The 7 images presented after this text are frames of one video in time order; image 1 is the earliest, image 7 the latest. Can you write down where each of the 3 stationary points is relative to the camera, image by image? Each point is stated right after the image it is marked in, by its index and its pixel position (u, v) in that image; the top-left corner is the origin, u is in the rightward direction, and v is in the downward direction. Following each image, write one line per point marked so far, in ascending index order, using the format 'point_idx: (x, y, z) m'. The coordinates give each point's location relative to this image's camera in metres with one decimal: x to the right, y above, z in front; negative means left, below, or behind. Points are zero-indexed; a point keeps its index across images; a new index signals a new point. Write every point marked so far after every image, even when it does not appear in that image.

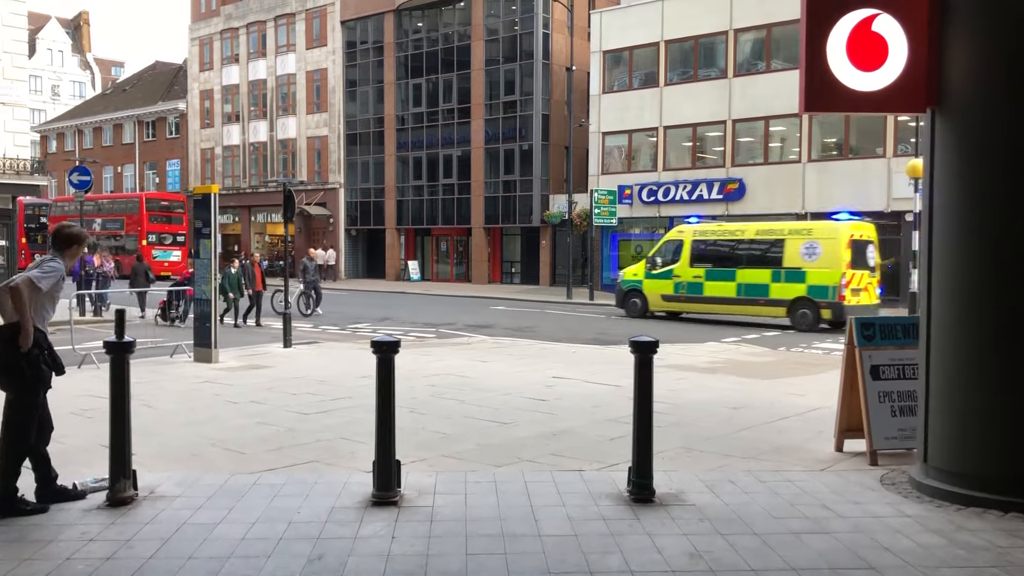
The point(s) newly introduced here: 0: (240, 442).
0: (-2.3, -1.3, +7.7) m
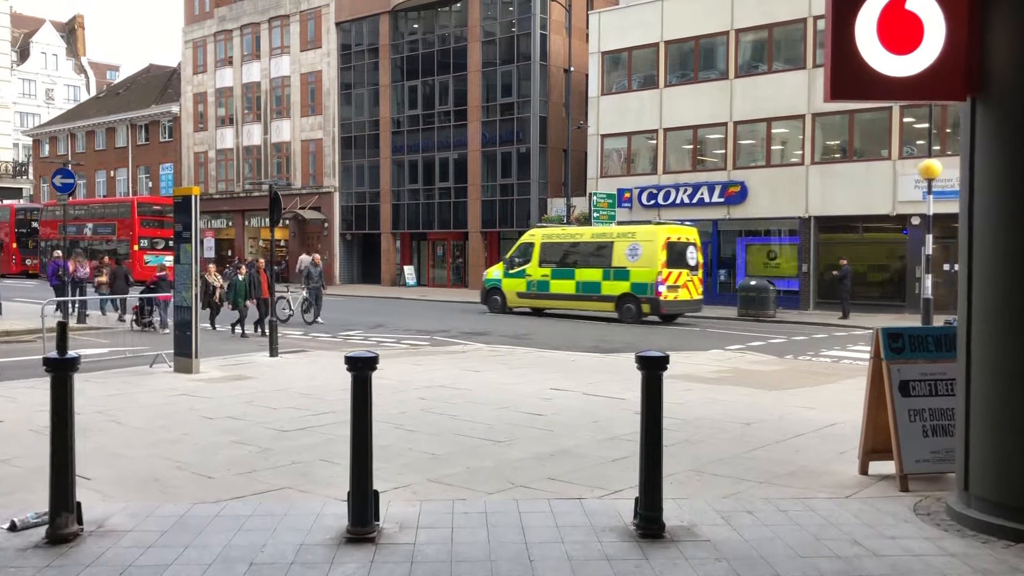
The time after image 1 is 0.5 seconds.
0: (-2.3, -1.3, +7.1) m
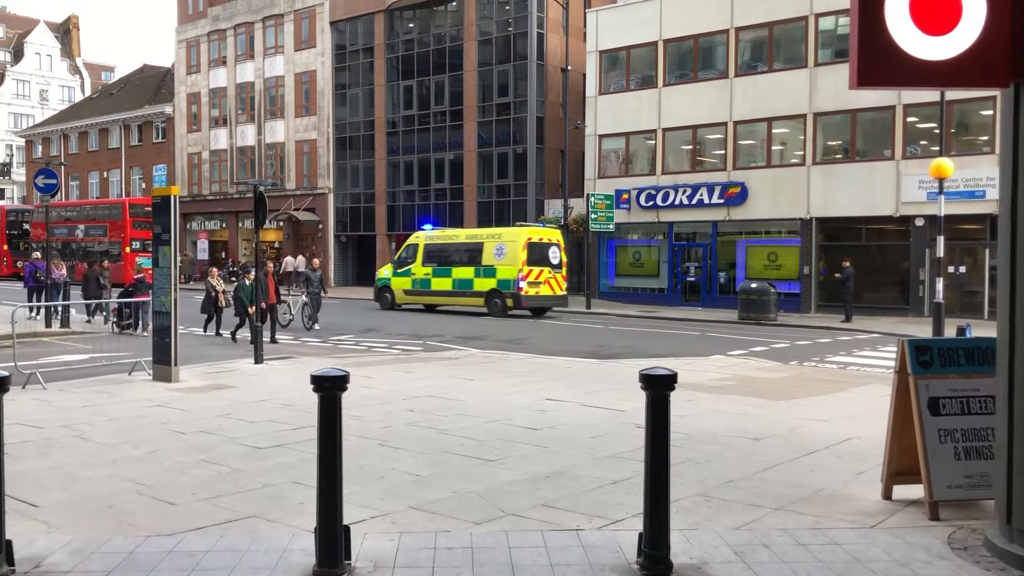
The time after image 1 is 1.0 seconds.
0: (-2.4, -1.4, +6.5) m
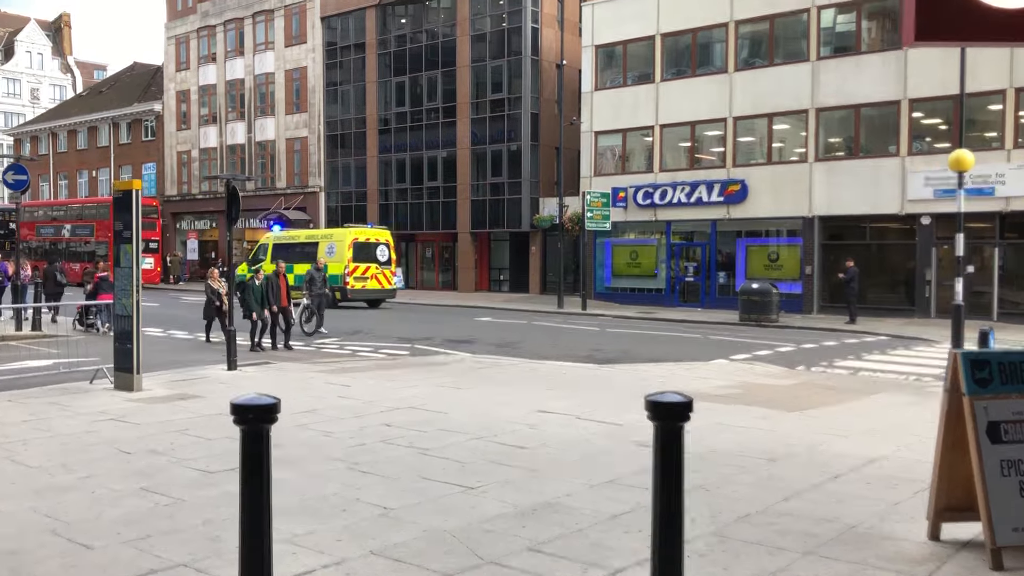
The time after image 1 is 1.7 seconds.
0: (-2.5, -1.4, +5.6) m
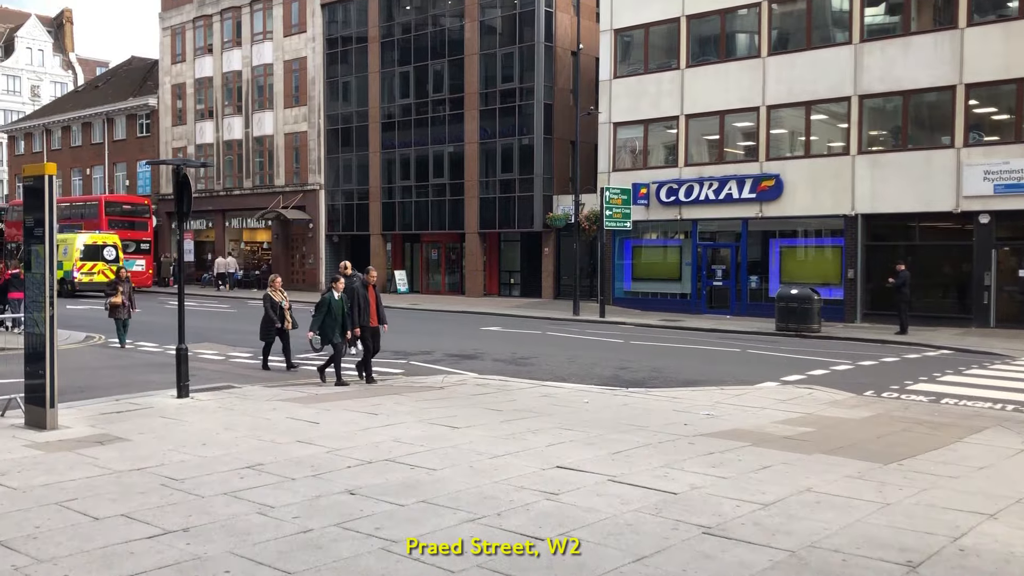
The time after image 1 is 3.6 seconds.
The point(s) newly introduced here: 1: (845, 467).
0: (-2.4, -1.5, +3.2) m
1: (+2.7, -1.5, +7.7) m
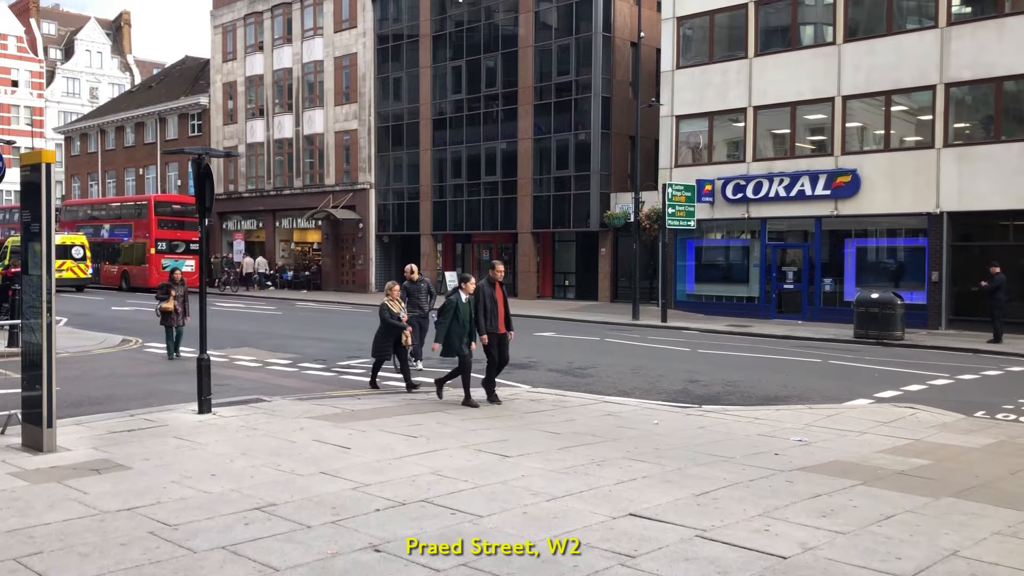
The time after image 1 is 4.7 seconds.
0: (-2.3, -1.5, +2.0) m
1: (+3.2, -1.5, +6.2) m
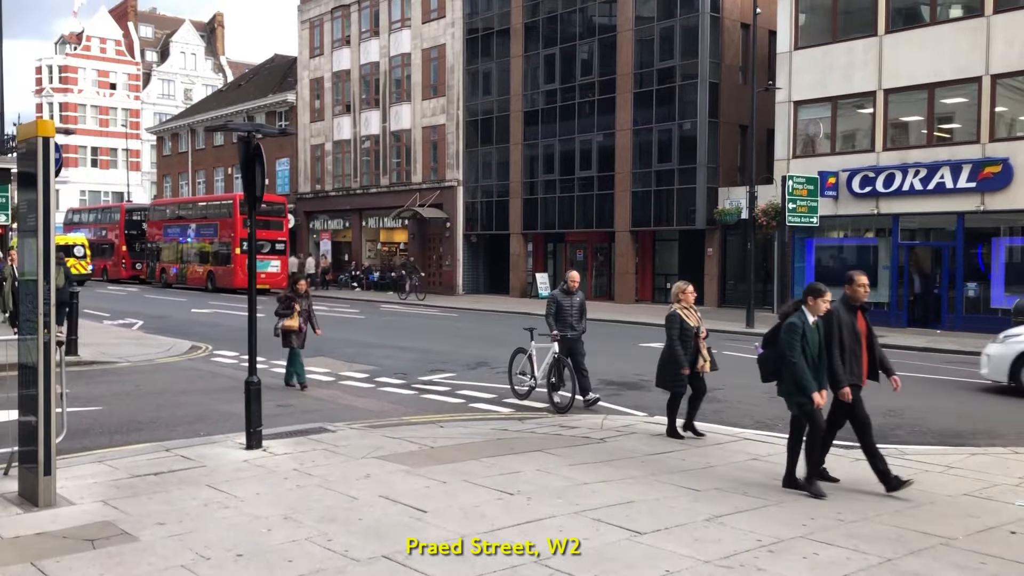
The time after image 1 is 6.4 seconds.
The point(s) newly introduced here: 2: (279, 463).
0: (-2.0, -1.6, 0.0) m
1: (+3.8, -1.6, +3.8) m
2: (-1.9, -1.4, +7.7) m
